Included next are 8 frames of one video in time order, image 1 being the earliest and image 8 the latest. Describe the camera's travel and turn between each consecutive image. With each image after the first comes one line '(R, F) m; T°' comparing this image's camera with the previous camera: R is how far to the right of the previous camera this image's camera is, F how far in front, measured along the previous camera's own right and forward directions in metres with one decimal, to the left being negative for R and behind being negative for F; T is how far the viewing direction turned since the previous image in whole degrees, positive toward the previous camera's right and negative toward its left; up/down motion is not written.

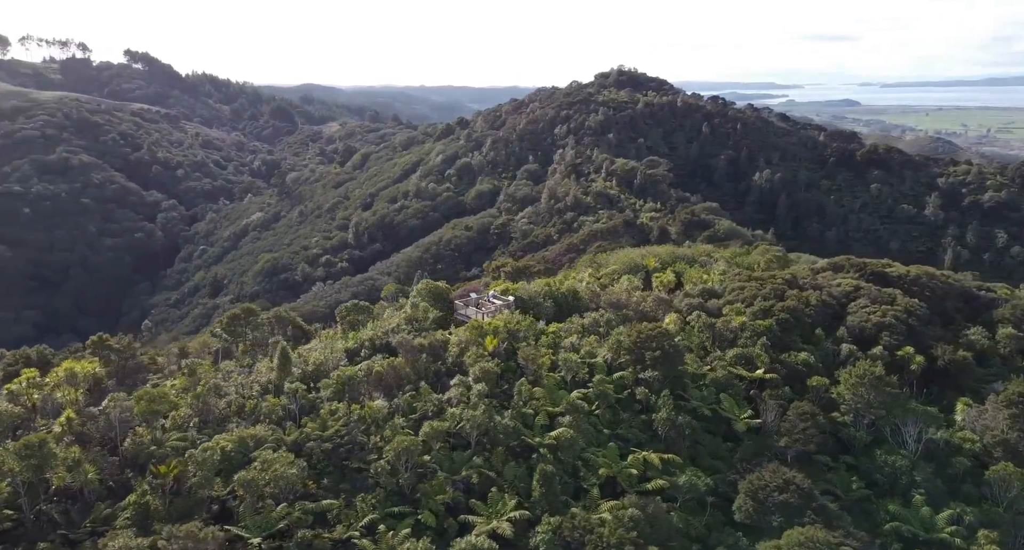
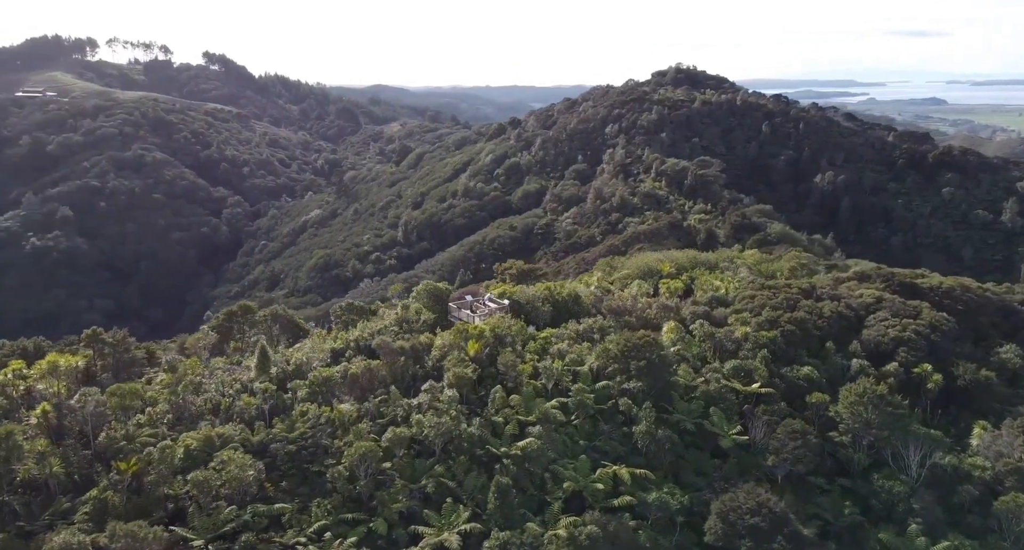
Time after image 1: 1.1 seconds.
(+2.0, +0.6) m; -4°
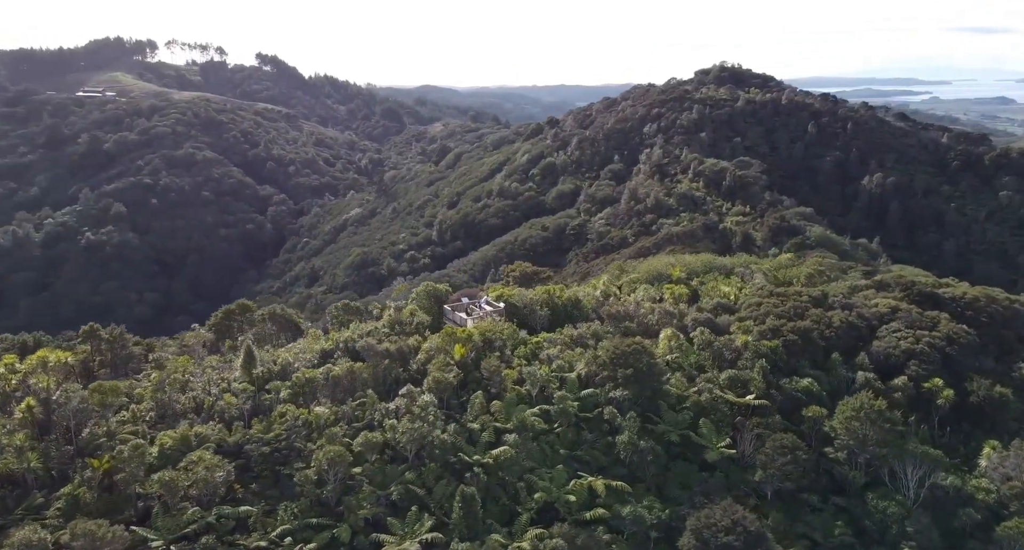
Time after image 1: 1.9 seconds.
(+1.4, +0.4) m; -3°
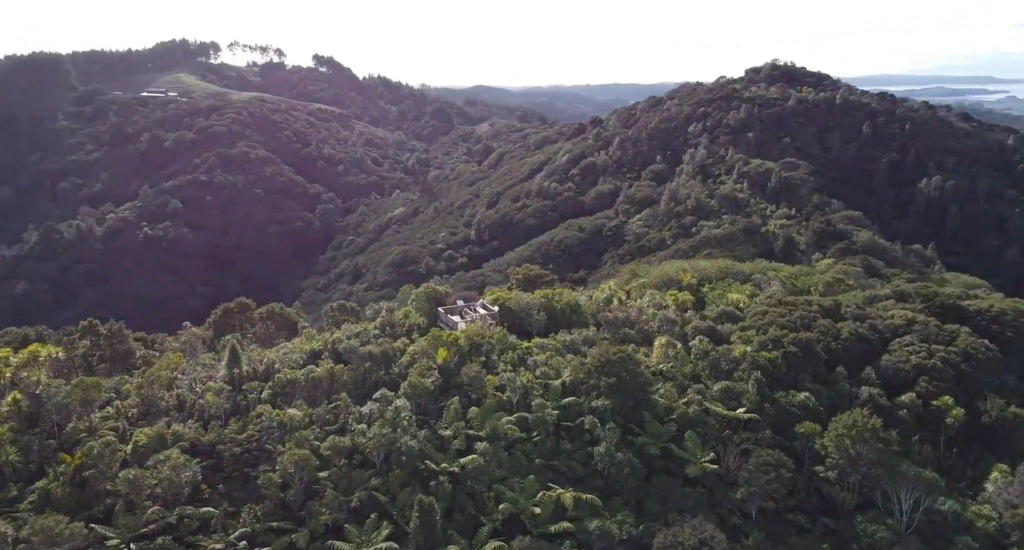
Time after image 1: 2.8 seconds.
(+1.6, +0.4) m; -3°
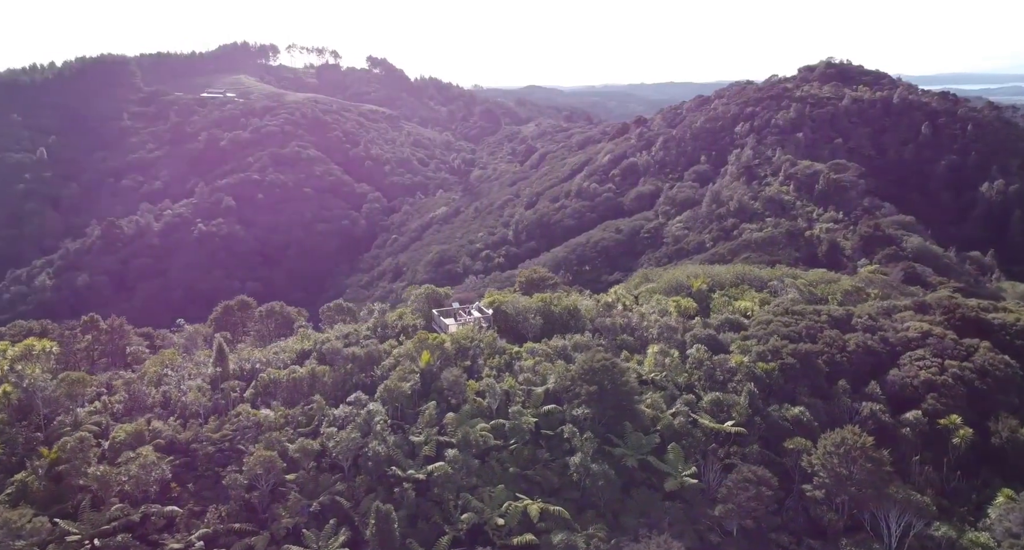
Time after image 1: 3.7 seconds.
(+1.6, +0.4) m; -3°
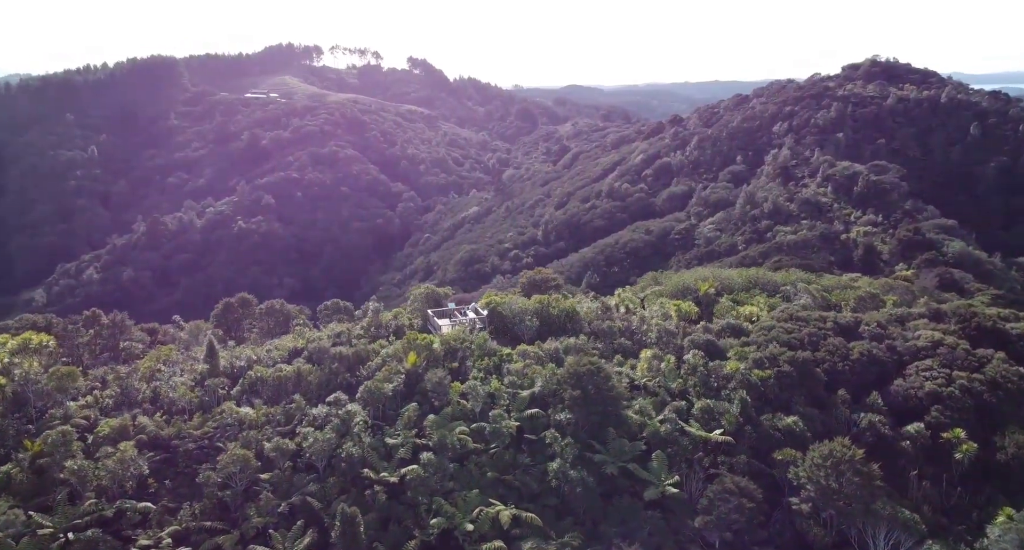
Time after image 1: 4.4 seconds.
(+1.3, +0.2) m; -2°
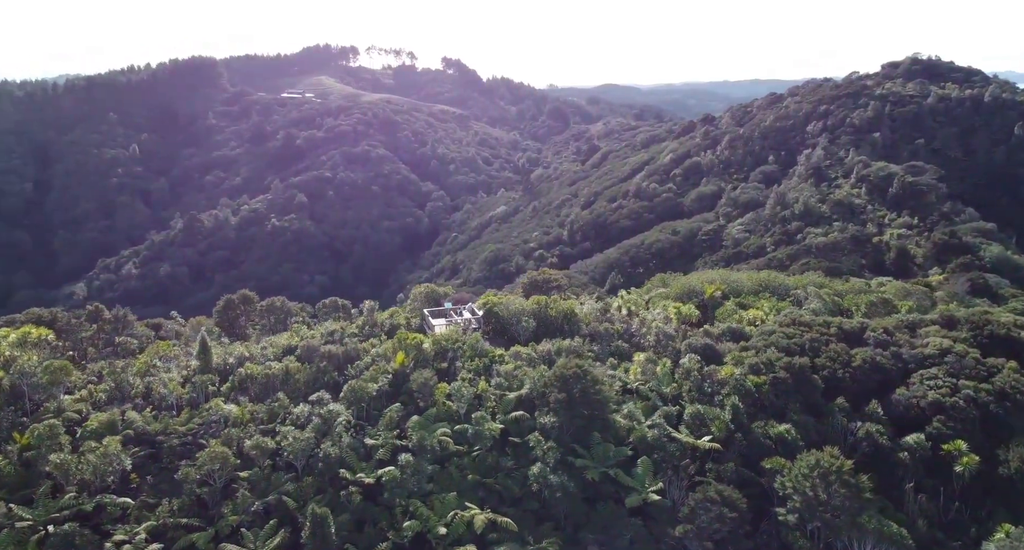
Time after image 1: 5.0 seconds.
(+1.1, +0.2) m; -2°
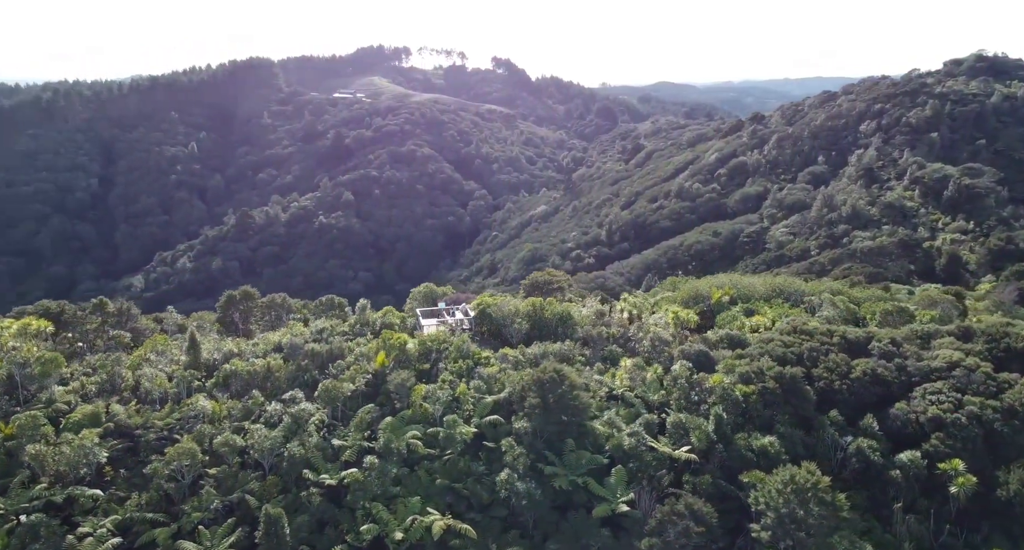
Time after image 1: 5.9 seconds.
(+1.7, +0.3) m; -3°
